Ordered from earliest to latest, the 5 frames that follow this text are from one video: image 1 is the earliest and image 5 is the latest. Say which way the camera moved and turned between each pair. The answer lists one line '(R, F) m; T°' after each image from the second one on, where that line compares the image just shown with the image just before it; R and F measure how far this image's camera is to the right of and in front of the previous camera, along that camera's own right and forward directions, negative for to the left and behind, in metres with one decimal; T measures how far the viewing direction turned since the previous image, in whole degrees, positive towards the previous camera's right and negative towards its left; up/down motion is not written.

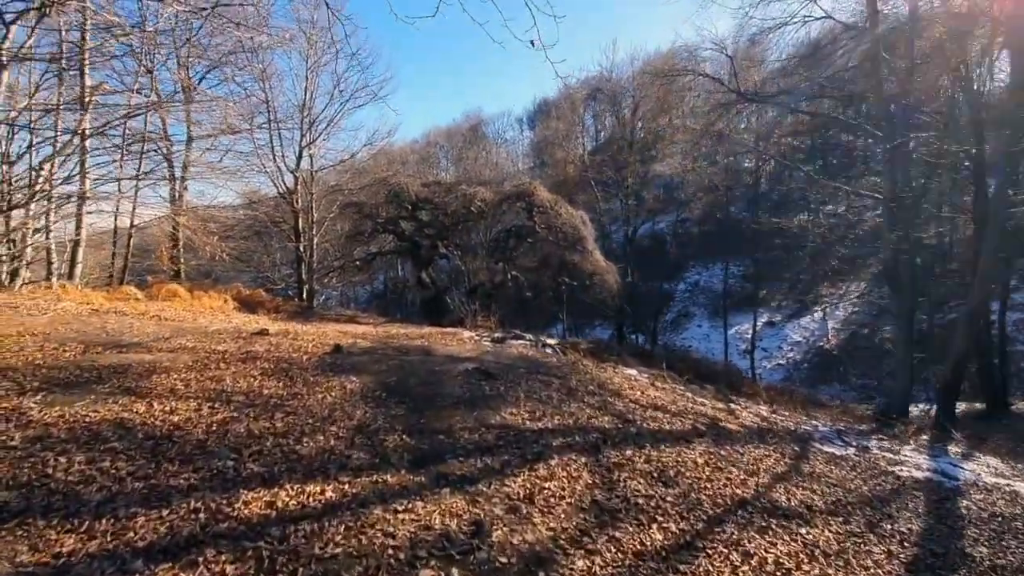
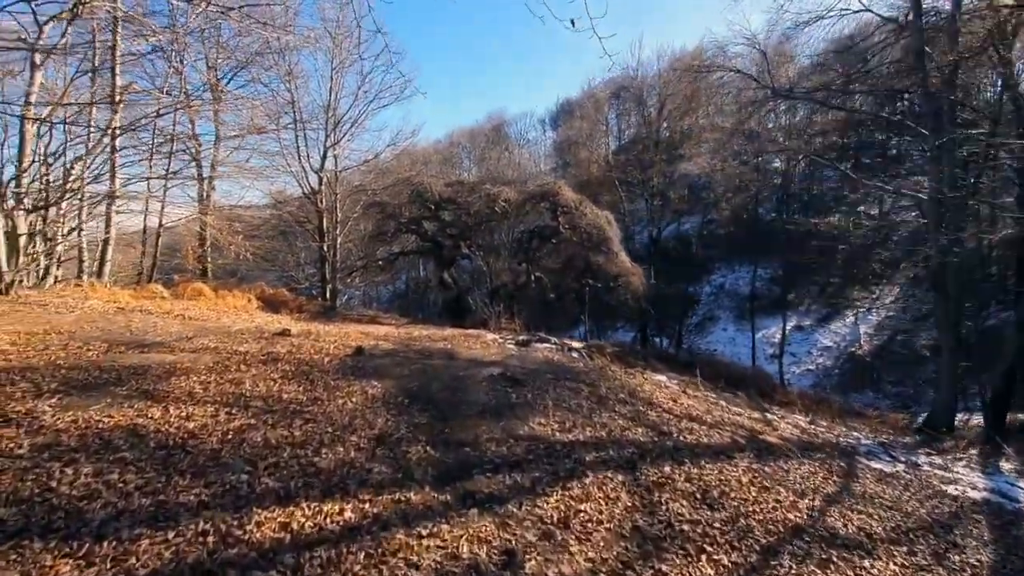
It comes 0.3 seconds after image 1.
(-0.1, +0.2) m; -2°
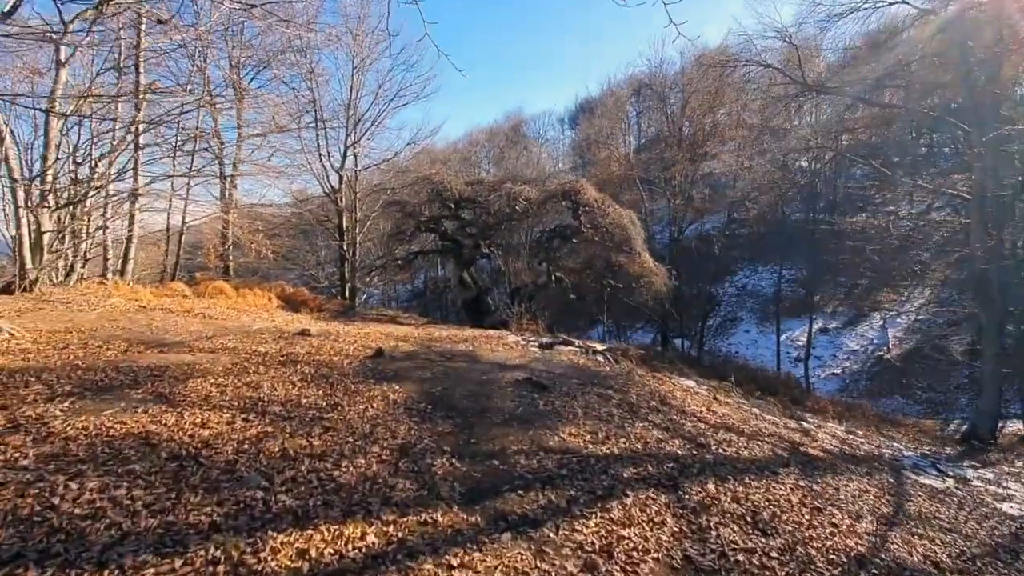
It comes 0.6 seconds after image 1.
(-0.1, +0.2) m; -2°
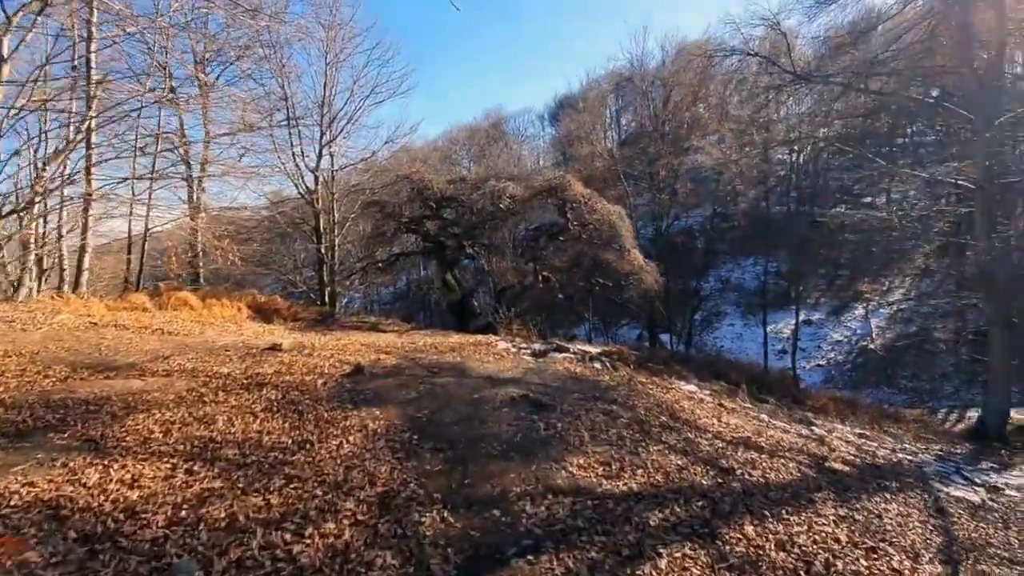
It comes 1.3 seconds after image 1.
(-0.1, +0.5) m; +2°
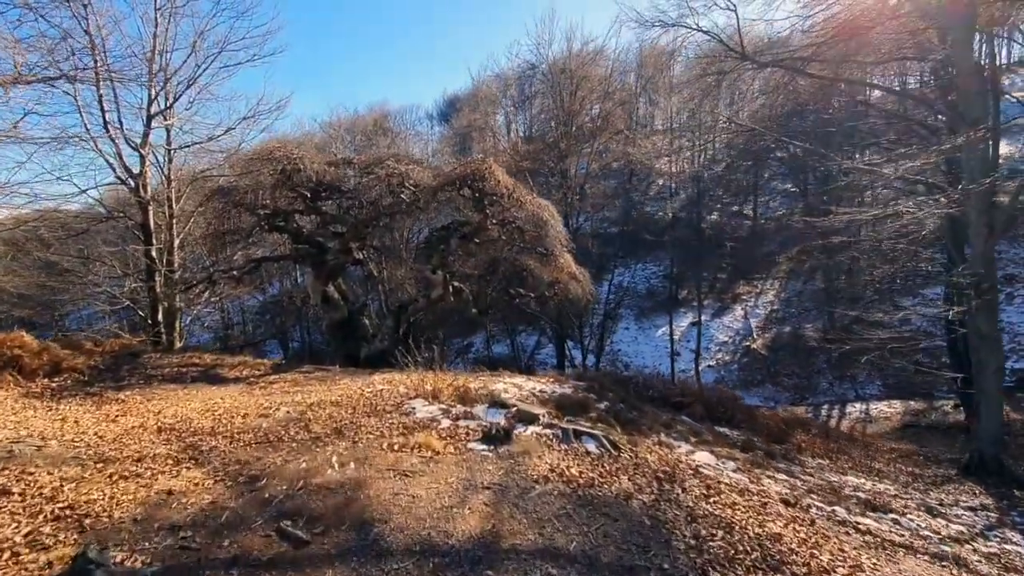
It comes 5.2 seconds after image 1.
(-0.4, +2.9) m; +13°
